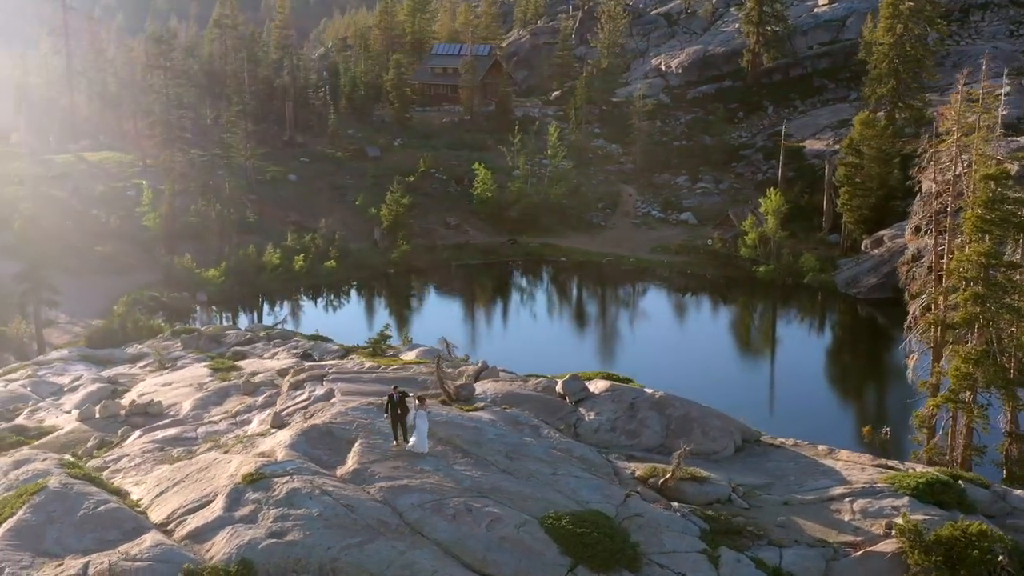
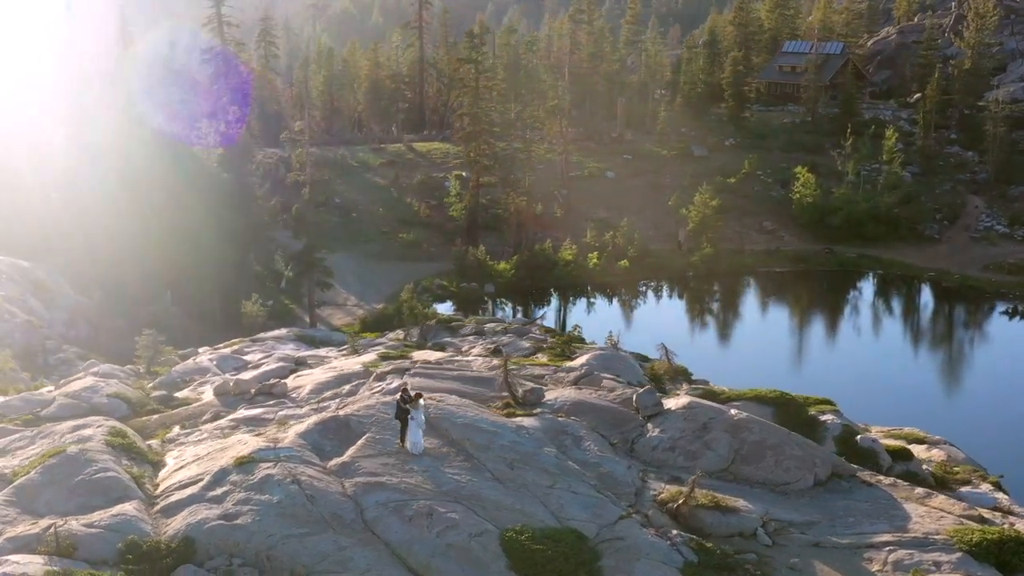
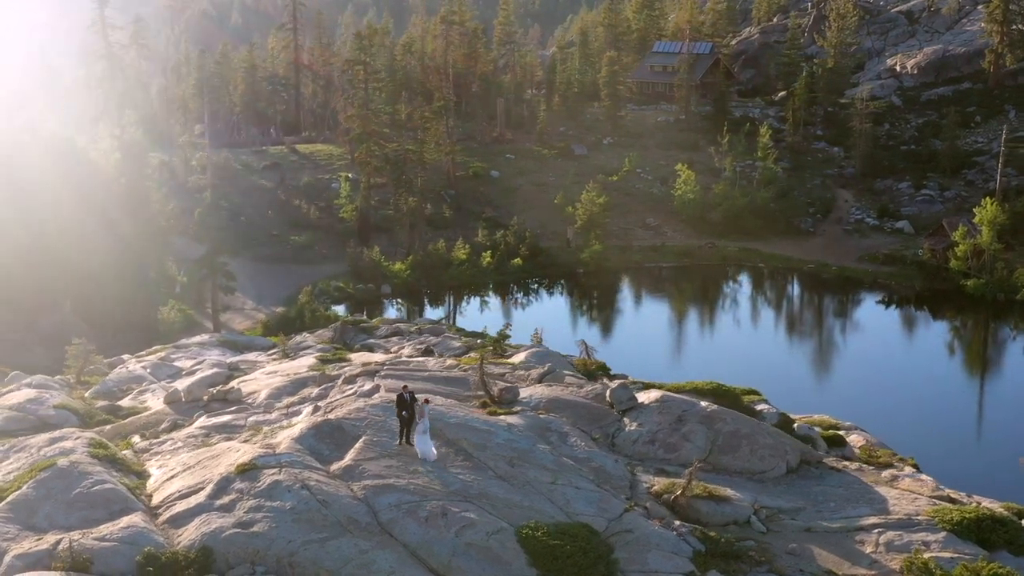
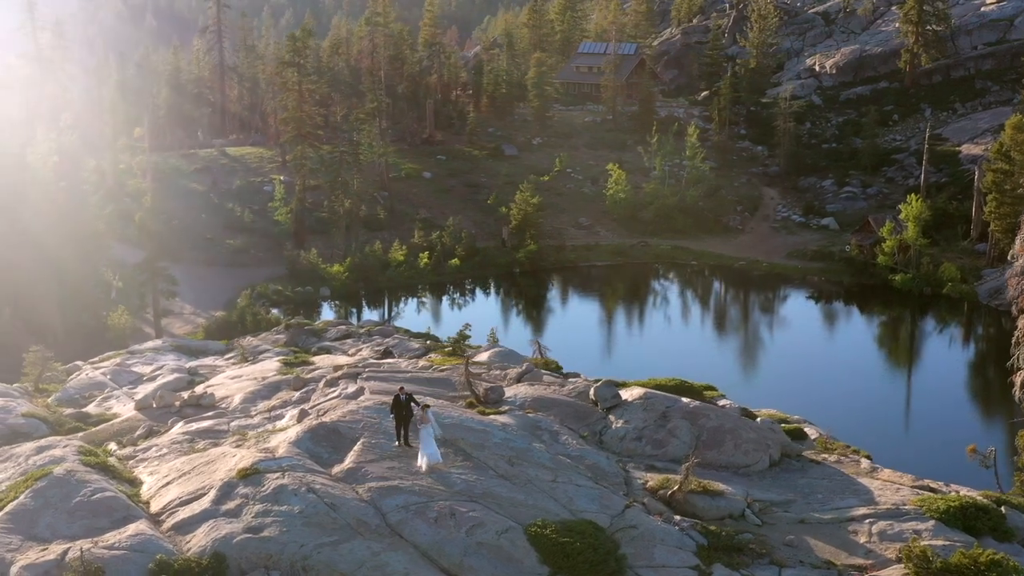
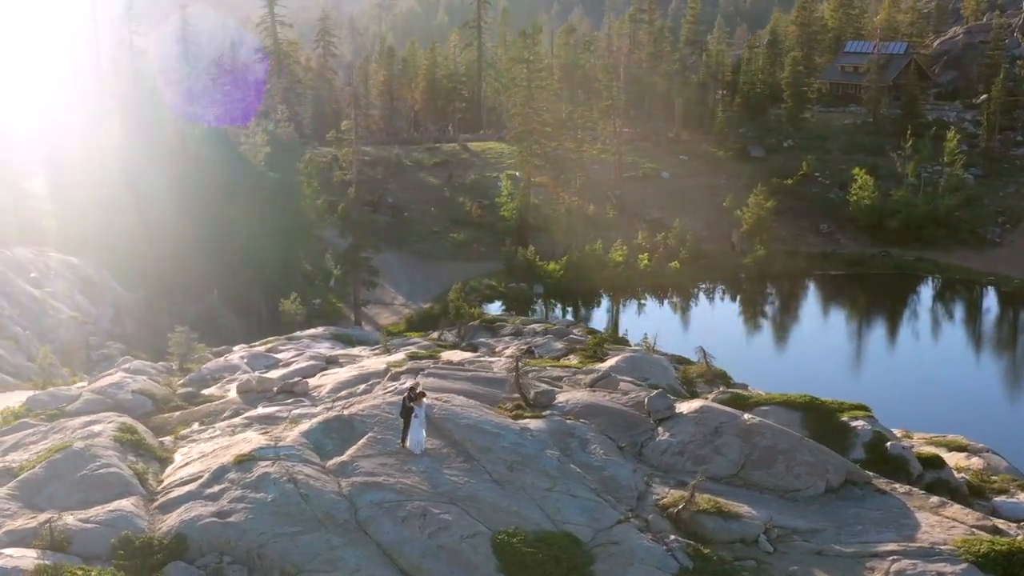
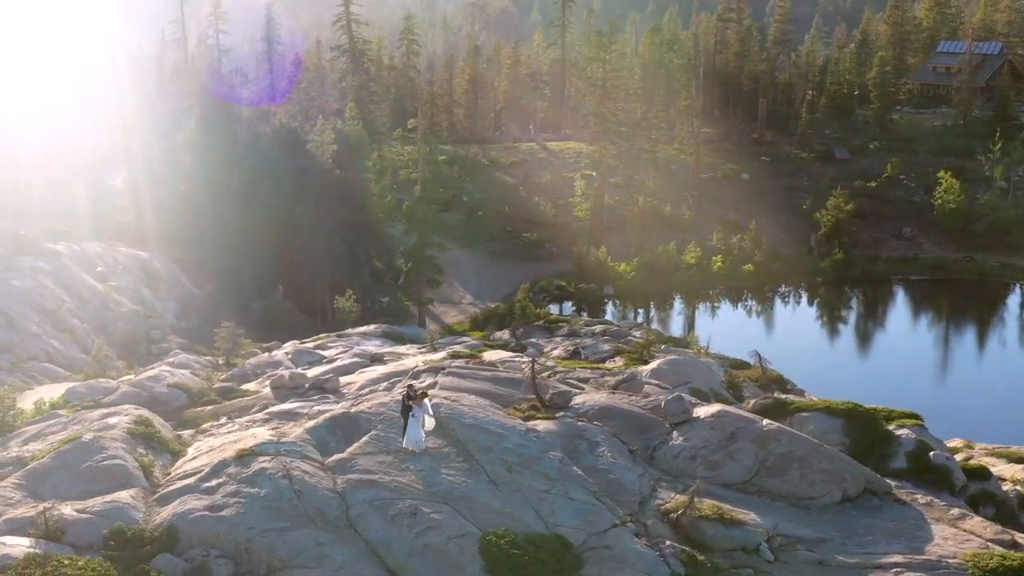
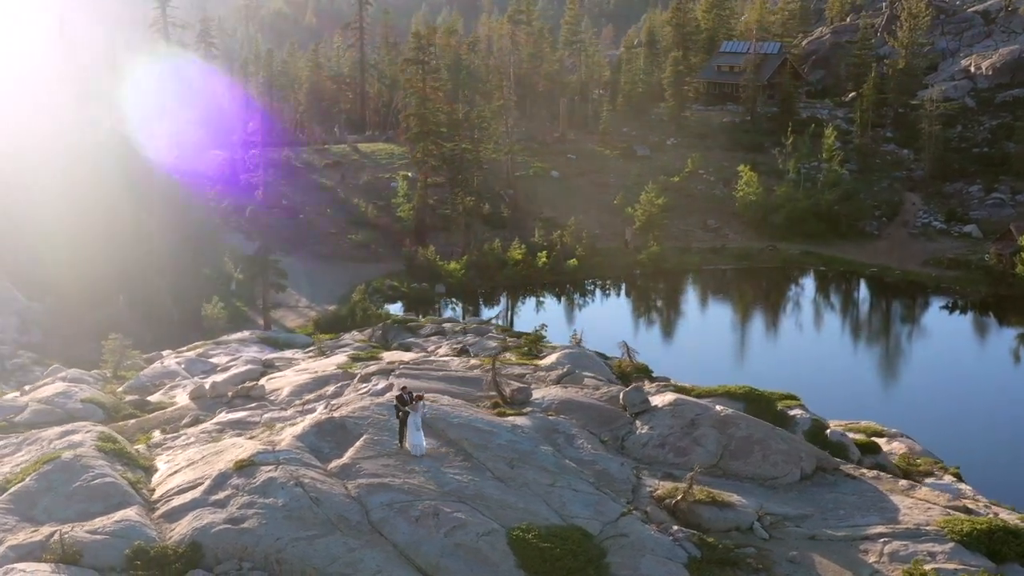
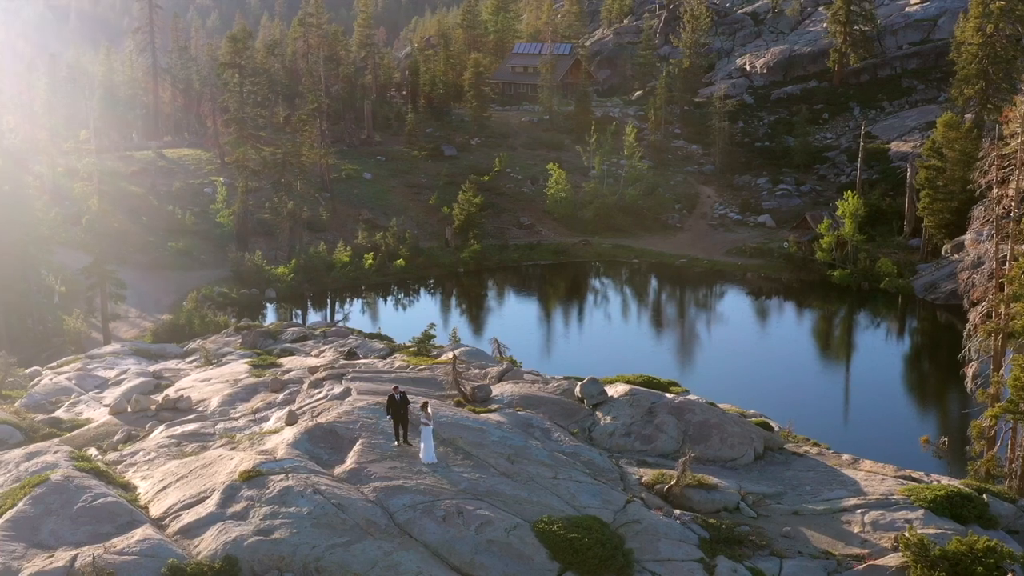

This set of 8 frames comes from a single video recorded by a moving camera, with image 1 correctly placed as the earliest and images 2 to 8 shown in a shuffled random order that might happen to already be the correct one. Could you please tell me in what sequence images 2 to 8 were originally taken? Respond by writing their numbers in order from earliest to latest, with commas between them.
8, 4, 3, 7, 2, 5, 6
